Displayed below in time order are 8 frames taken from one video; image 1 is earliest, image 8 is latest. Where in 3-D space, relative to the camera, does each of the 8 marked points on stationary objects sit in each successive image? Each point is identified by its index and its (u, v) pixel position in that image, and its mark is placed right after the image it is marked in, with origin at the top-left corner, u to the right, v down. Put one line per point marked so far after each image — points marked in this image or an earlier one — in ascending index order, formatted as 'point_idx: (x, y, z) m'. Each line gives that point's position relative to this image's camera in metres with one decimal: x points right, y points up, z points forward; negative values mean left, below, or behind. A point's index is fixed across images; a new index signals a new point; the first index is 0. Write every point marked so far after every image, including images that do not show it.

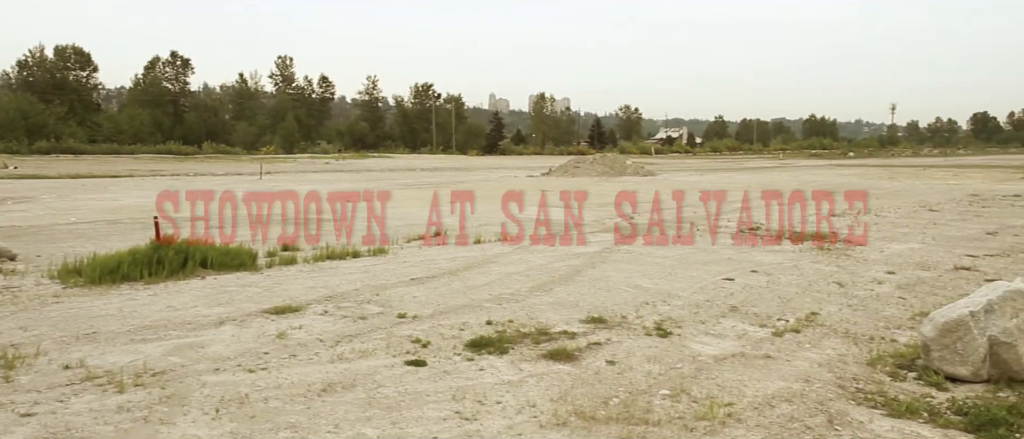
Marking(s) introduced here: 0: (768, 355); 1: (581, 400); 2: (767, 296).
0: (+2.9, -1.5, +8.0) m
1: (+0.7, -1.8, +7.2) m
2: (+3.3, -1.0, +9.4) m
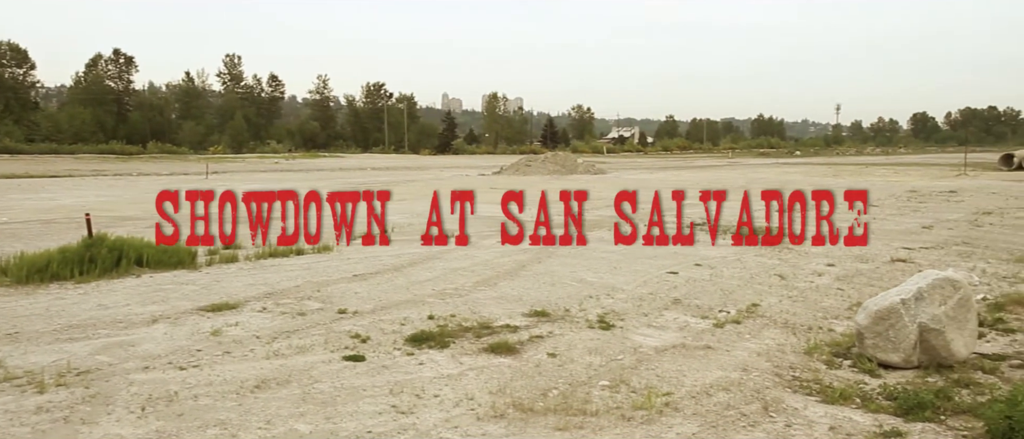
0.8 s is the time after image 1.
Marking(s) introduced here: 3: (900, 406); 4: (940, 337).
0: (+2.2, -1.4, +8.0) m
1: (+0.1, -1.7, +7.1) m
2: (+2.6, -0.9, +9.5) m
3: (+3.6, -1.7, +6.6) m
4: (+4.4, -1.2, +7.3) m
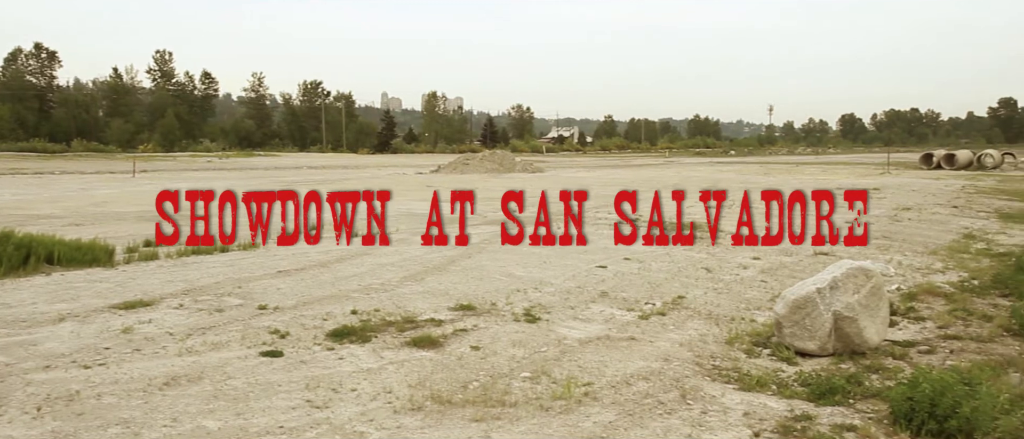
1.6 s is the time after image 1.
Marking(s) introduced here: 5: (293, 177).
0: (+1.4, -1.3, +8.0) m
1: (-0.7, -1.6, +7.0) m
2: (+1.6, -0.8, +9.5) m
3: (+2.8, -1.6, +6.7) m
4: (+3.6, -1.1, +7.5) m
5: (-5.8, +1.1, +18.9) m
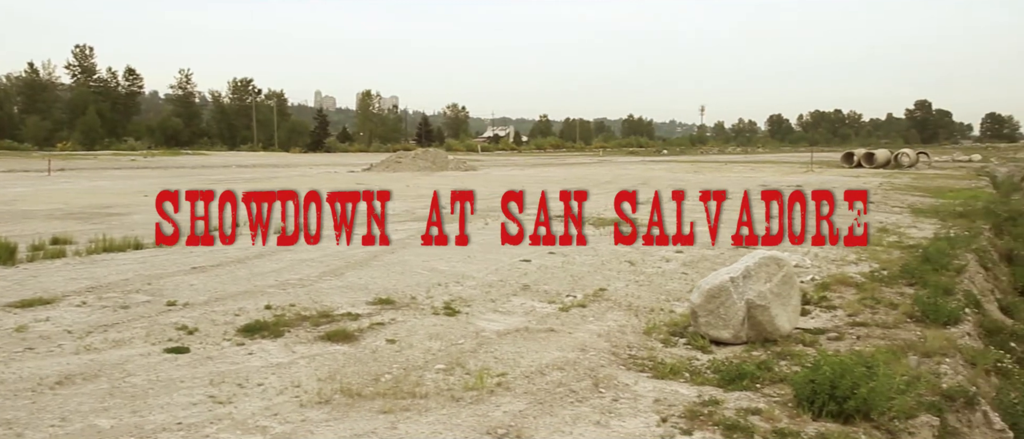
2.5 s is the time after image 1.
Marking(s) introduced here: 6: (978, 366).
0: (+0.4, -1.2, +8.0) m
1: (-1.5, -1.5, +6.8) m
2: (+0.6, -0.7, +9.5) m
3: (+2.0, -1.5, +6.8) m
4: (+2.7, -1.0, +7.6) m
5: (-7.5, +1.1, +18.4) m
6: (+4.7, -1.5, +7.2) m
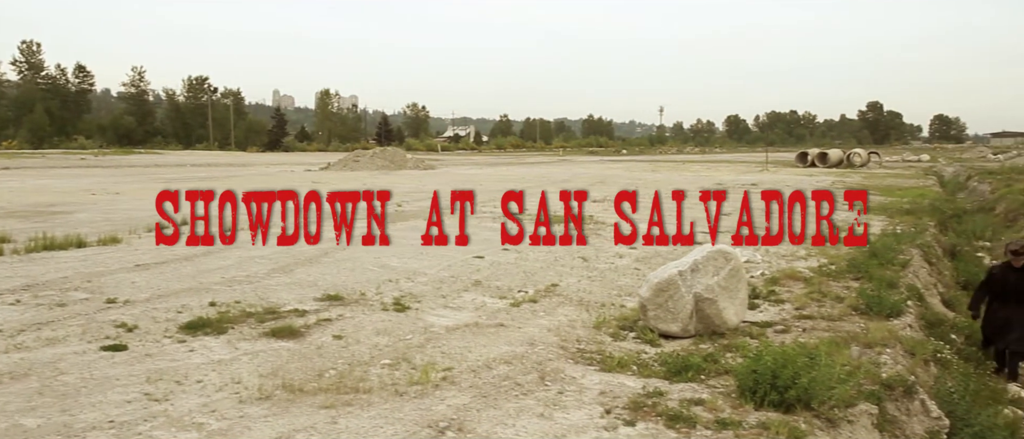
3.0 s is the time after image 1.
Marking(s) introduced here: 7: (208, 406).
0: (-0.1, -1.2, +8.0) m
1: (-2.0, -1.4, +6.7) m
2: (0.0, -0.7, +9.5) m
3: (+1.5, -1.4, +6.9) m
4: (+2.1, -0.9, +7.7) m
5: (-8.5, +1.1, +18.0) m
6: (+4.1, -1.4, +7.3) m
7: (-2.6, -1.6, +6.1) m
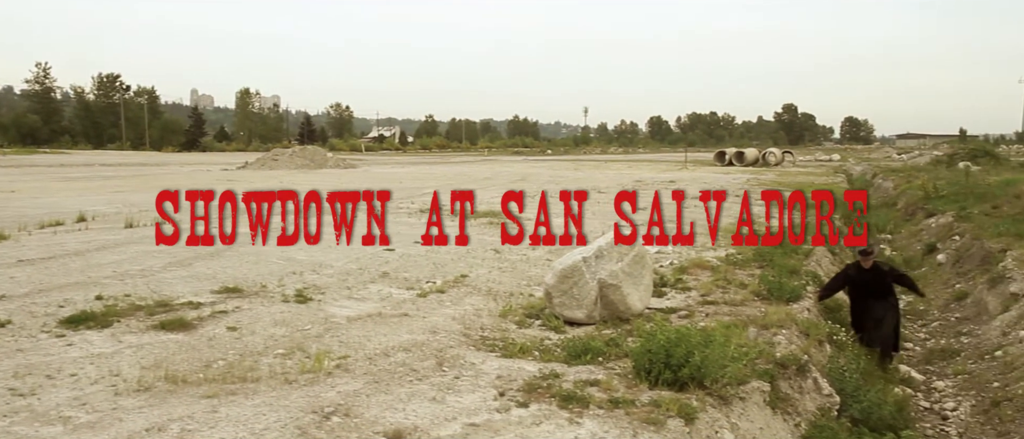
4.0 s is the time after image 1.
0: (-1.2, -1.0, +7.8) m
1: (-3.0, -1.3, +6.4) m
2: (-1.2, -0.6, +9.3) m
3: (+0.5, -1.3, +6.8) m
4: (+1.1, -0.8, +7.7) m
5: (-10.3, +1.0, +17.2) m
6: (+3.1, -1.2, +7.5) m
7: (-3.5, -1.4, +5.7) m
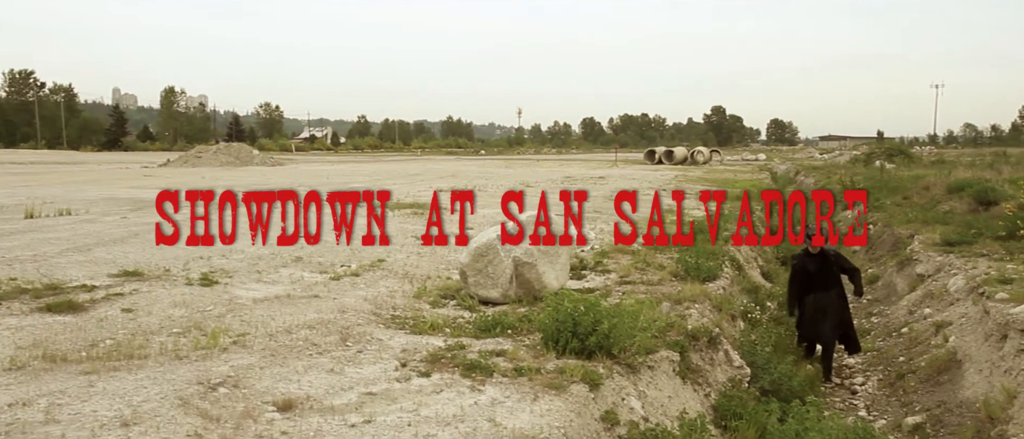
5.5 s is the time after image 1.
0: (-2.1, -0.8, +7.6) m
1: (-3.8, -1.0, +6.0) m
2: (-2.2, -0.4, +9.1) m
3: (-0.3, -1.0, +6.7) m
4: (+0.2, -0.5, +7.6) m
5: (-11.8, +1.0, +16.4) m
6: (+2.2, -1.0, +7.6) m
7: (-4.2, -1.2, +5.3) m
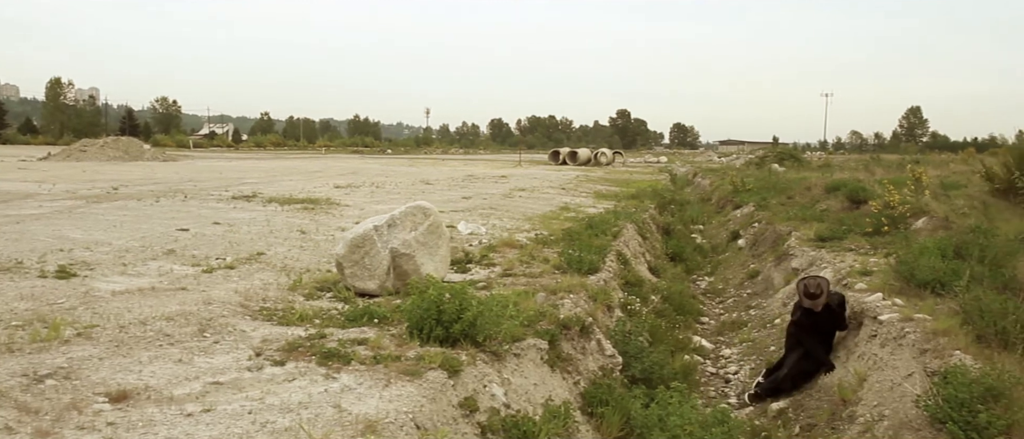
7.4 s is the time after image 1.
0: (-3.3, -0.7, +7.3) m
1: (-4.9, -0.9, +5.5) m
2: (-3.6, -0.3, +8.8) m
3: (-1.5, -0.9, +6.5) m
4: (-1.1, -0.4, +7.5) m
5: (-13.9, +1.1, +15.1) m
6: (+1.0, -0.9, +7.7) m
7: (-5.3, -1.0, +4.8) m
